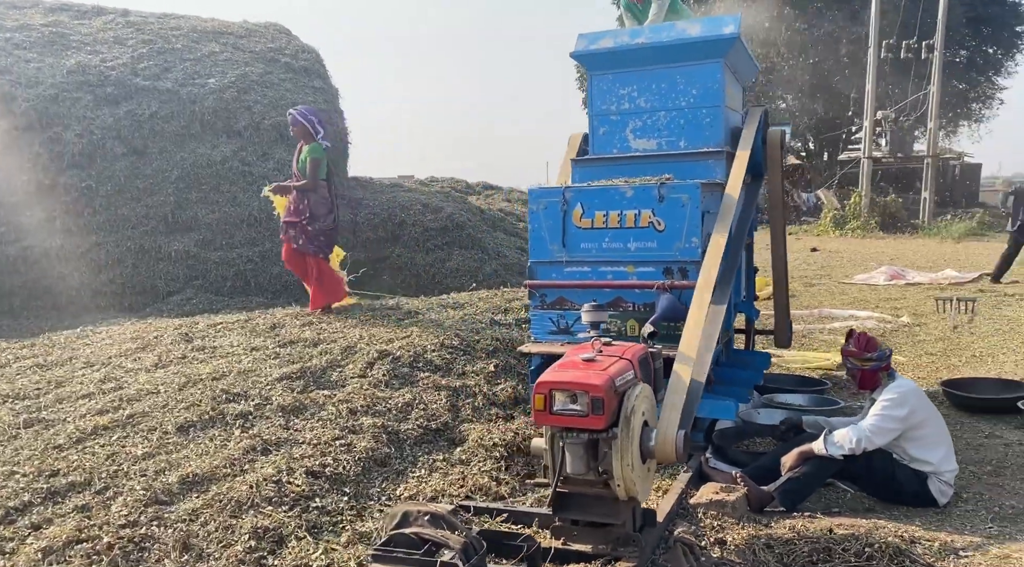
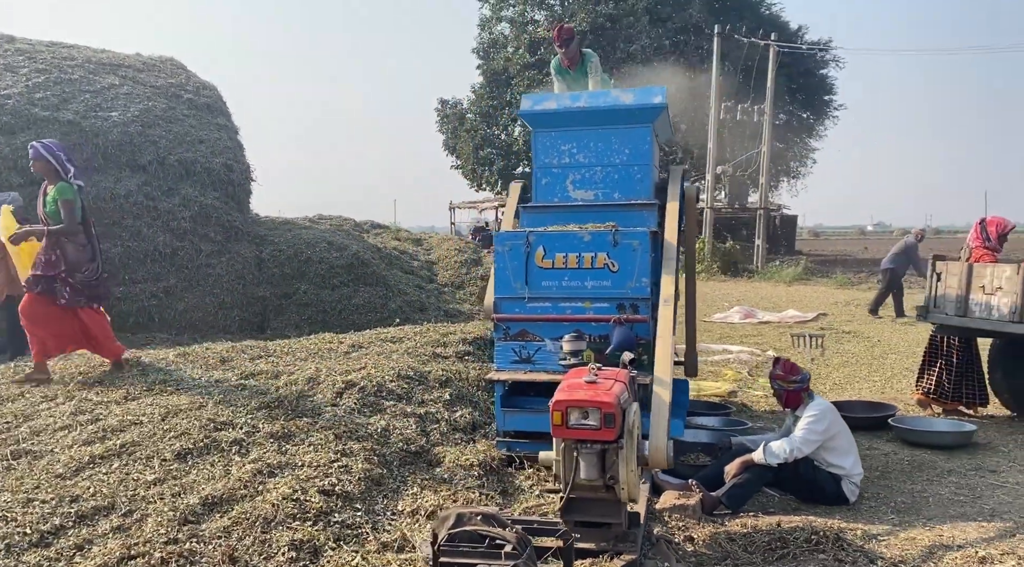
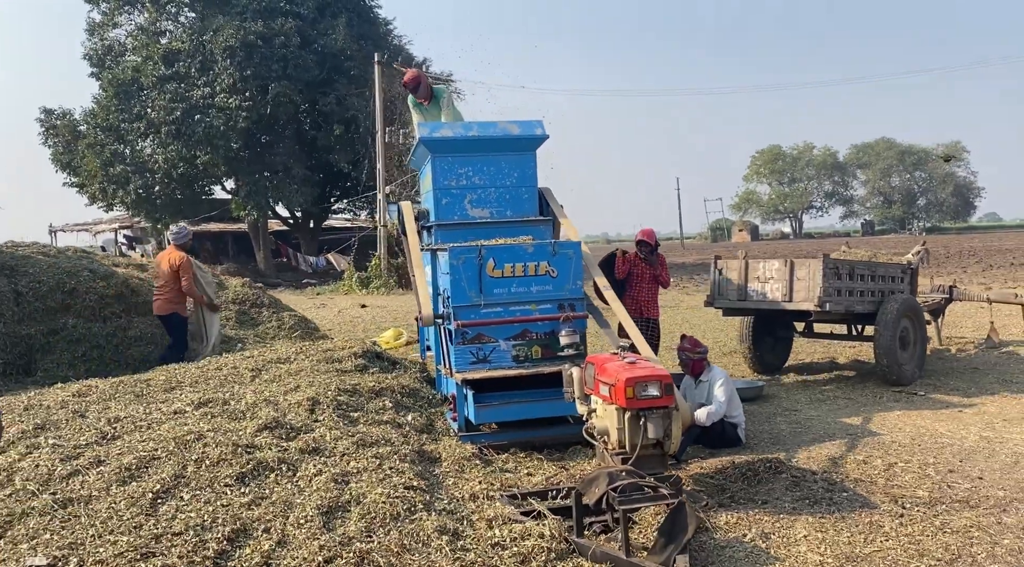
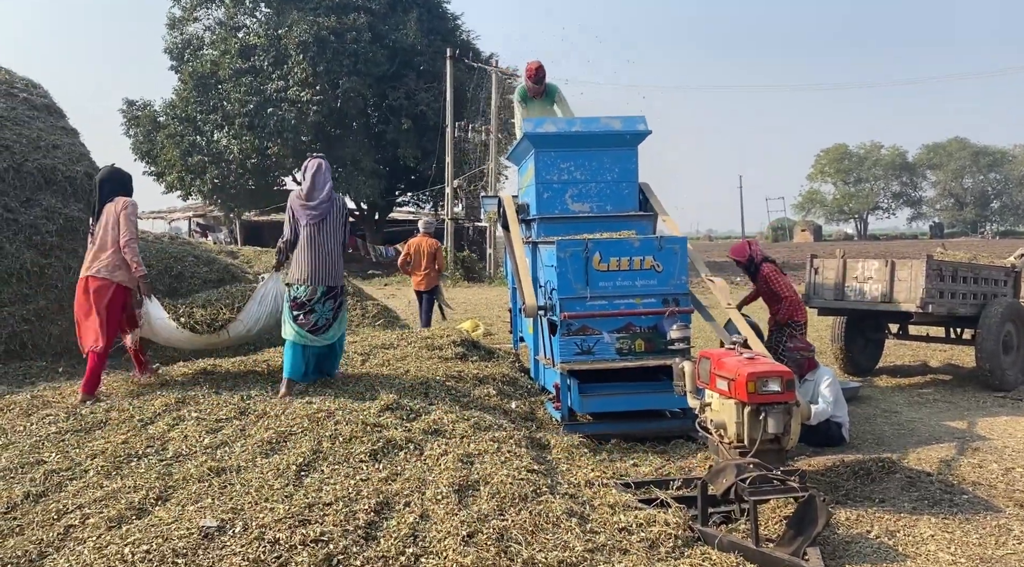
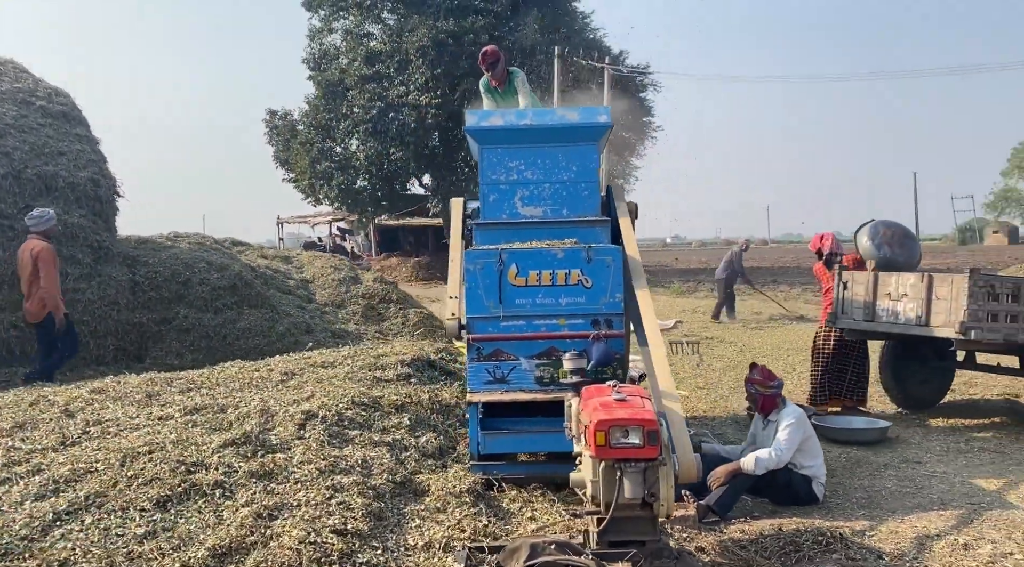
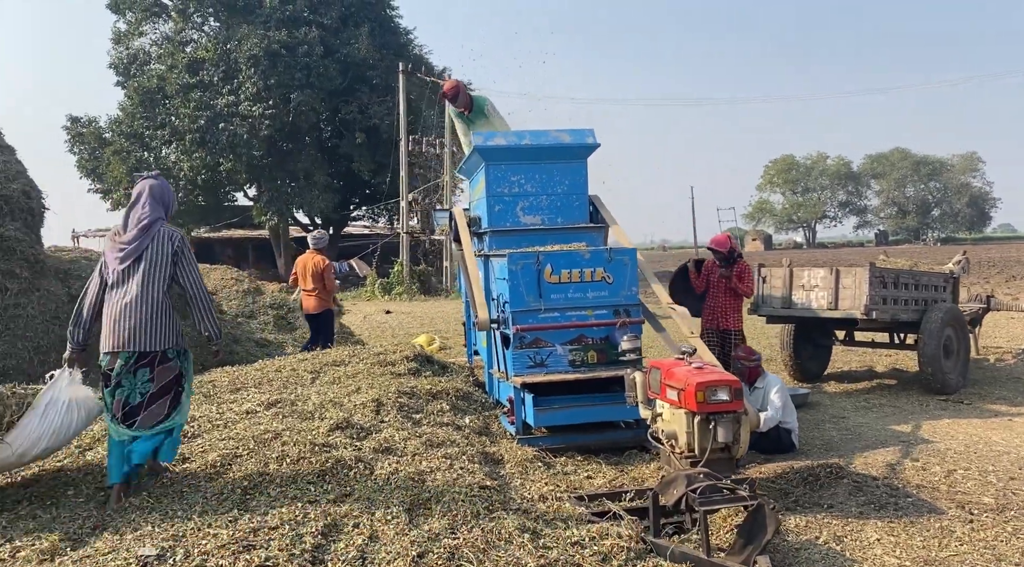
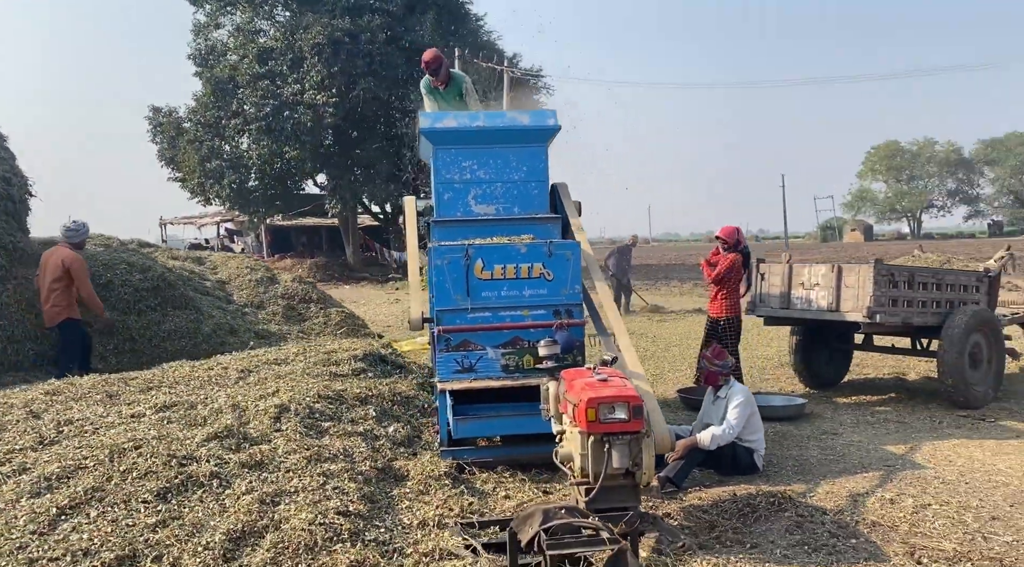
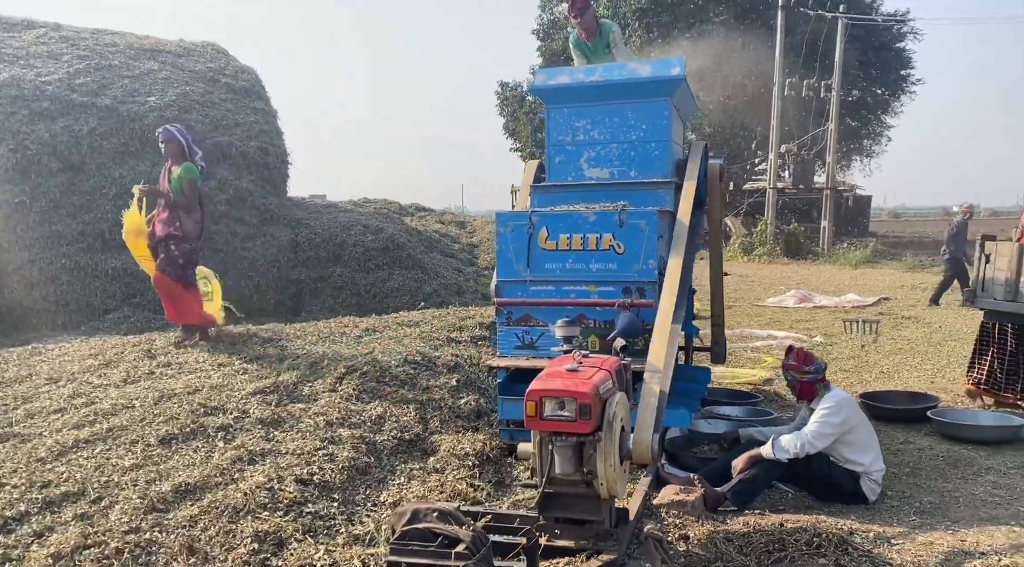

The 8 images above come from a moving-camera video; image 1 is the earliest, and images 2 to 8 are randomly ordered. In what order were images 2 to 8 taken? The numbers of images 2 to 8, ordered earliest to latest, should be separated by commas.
8, 2, 5, 7, 3, 6, 4
